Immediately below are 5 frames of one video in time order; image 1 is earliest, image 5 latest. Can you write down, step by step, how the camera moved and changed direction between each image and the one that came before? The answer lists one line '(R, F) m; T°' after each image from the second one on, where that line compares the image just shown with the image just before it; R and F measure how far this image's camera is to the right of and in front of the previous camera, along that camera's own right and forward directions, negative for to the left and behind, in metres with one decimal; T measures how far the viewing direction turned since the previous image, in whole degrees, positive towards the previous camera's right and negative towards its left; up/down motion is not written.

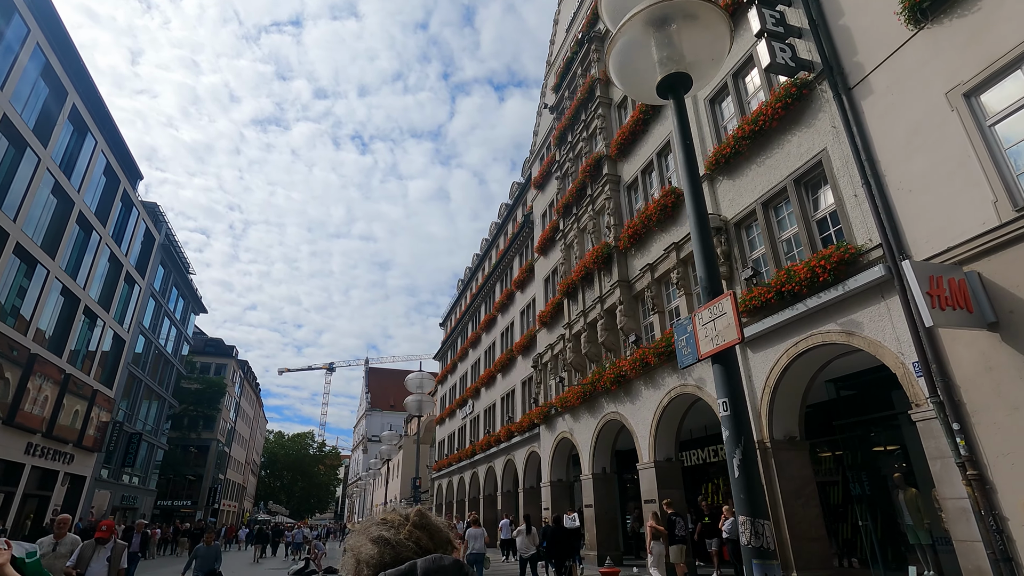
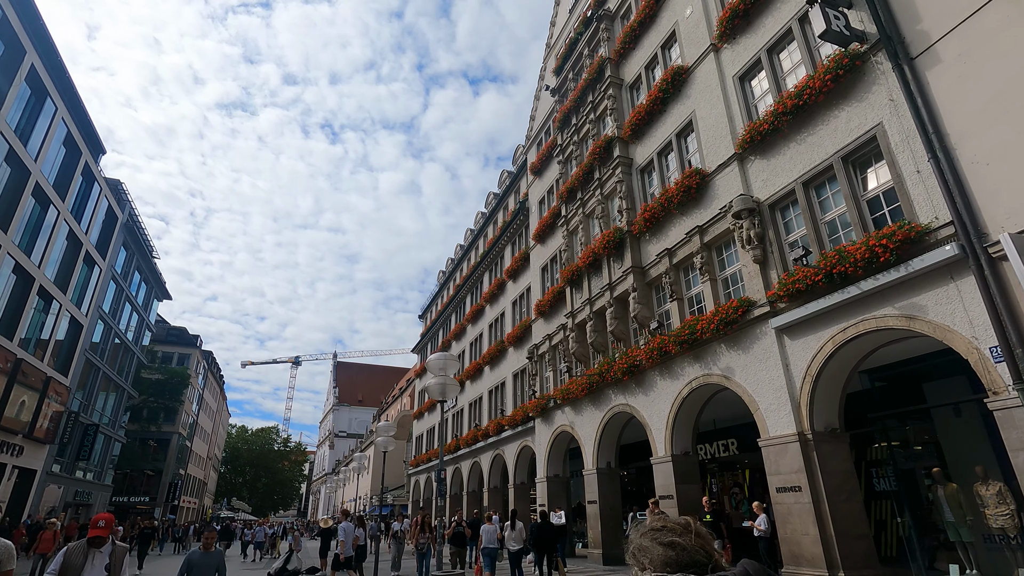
(-1.2, +1.0) m; +3°
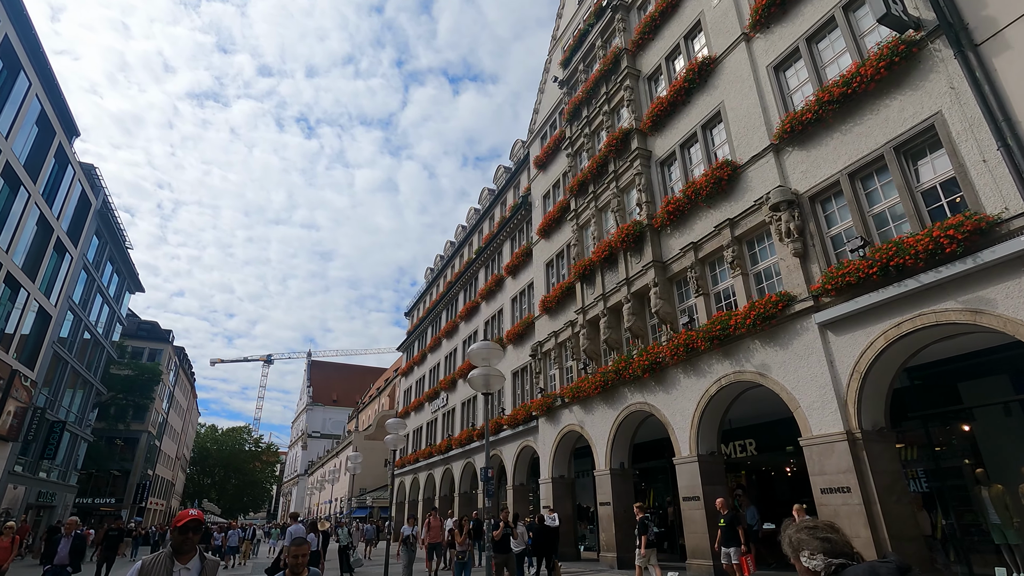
(-1.3, +0.7) m; +3°
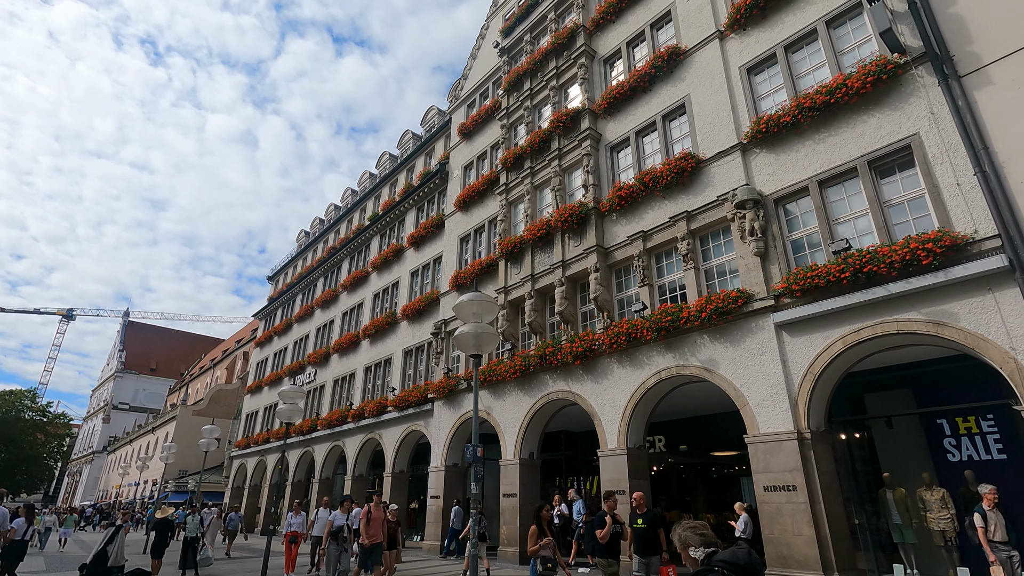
(-1.9, +1.7) m; +15°
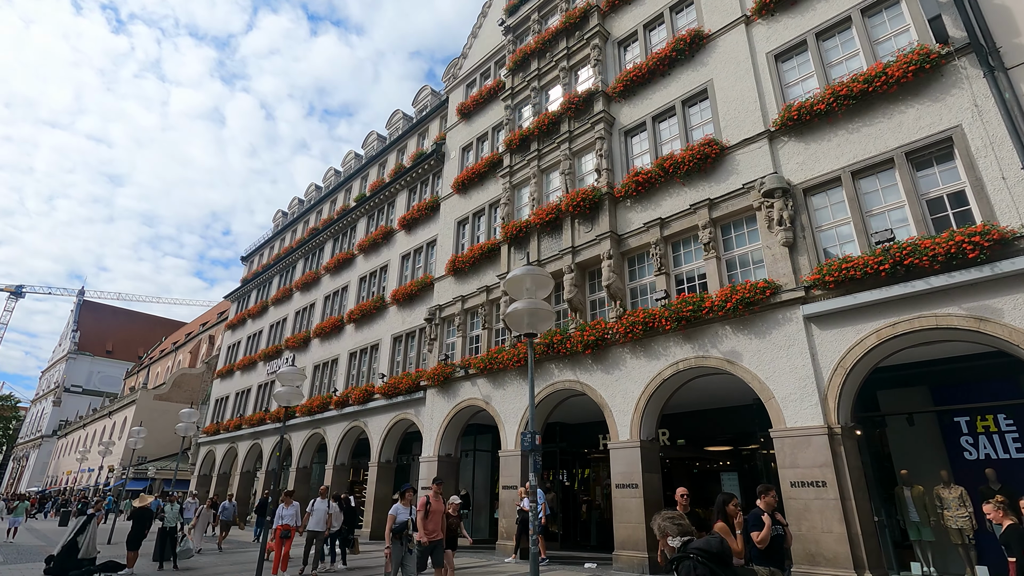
(-1.1, +0.7) m; +3°
